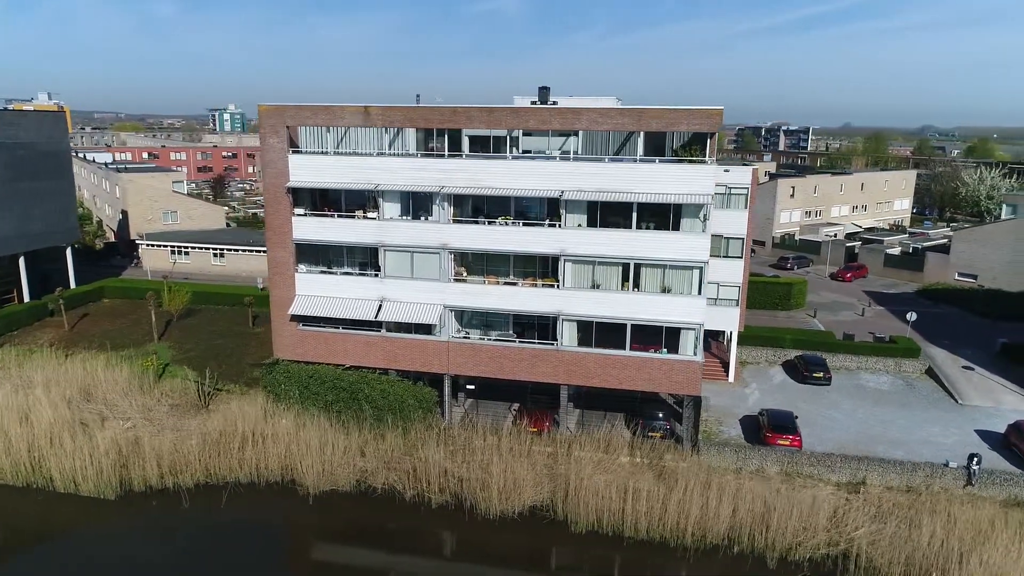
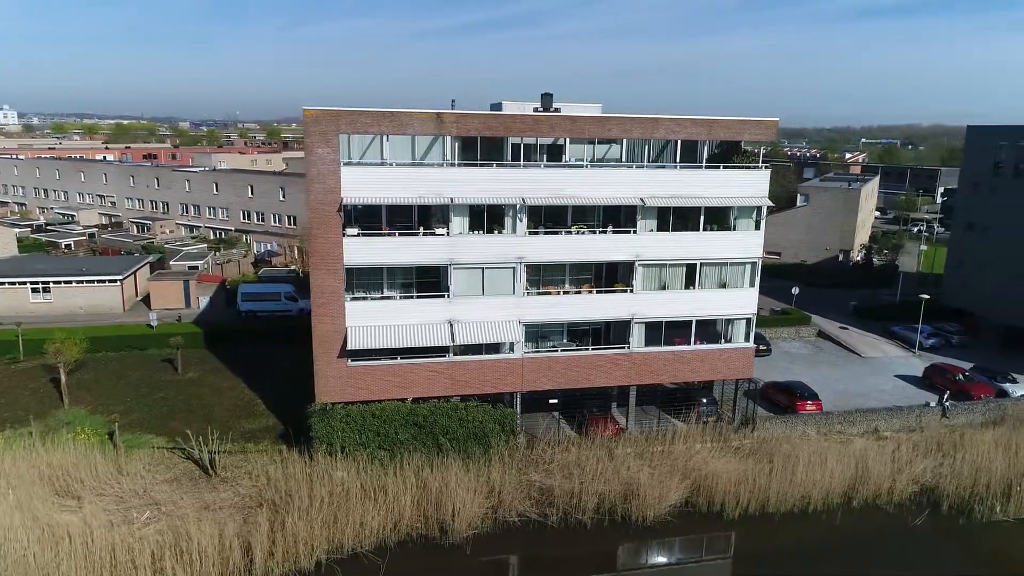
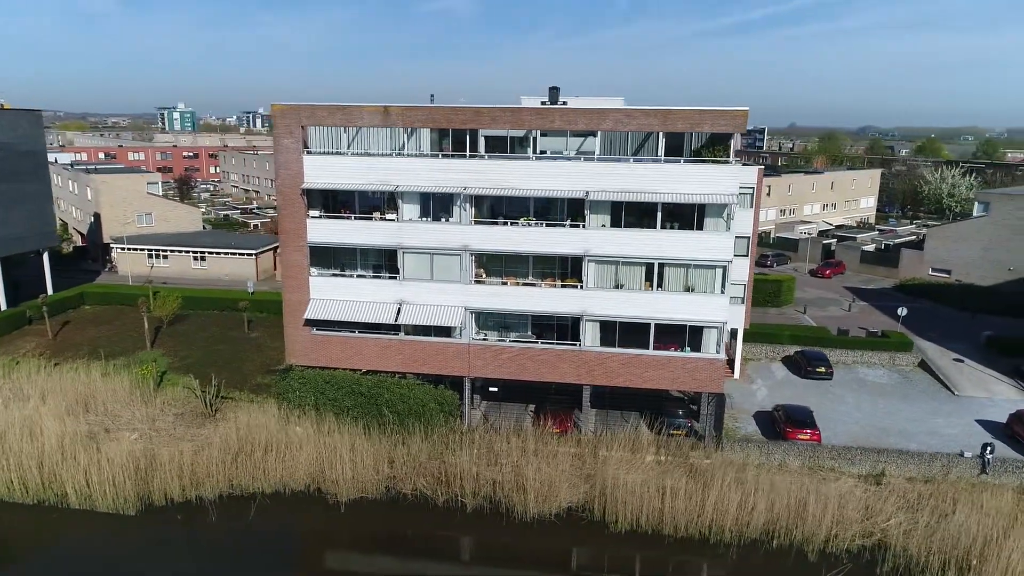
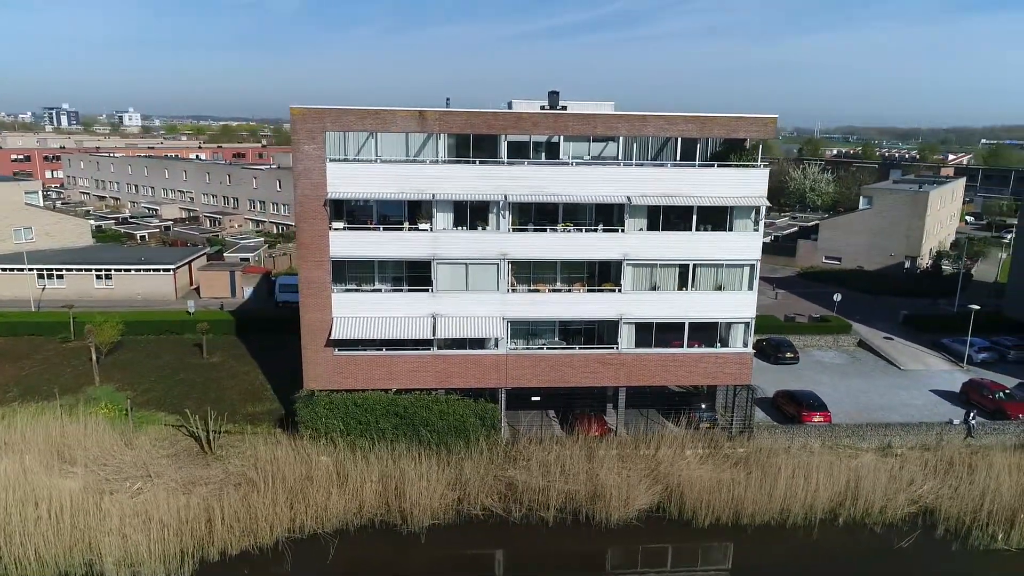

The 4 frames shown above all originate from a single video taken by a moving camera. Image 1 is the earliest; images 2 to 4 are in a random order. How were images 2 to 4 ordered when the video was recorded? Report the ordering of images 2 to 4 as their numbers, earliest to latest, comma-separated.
3, 4, 2
